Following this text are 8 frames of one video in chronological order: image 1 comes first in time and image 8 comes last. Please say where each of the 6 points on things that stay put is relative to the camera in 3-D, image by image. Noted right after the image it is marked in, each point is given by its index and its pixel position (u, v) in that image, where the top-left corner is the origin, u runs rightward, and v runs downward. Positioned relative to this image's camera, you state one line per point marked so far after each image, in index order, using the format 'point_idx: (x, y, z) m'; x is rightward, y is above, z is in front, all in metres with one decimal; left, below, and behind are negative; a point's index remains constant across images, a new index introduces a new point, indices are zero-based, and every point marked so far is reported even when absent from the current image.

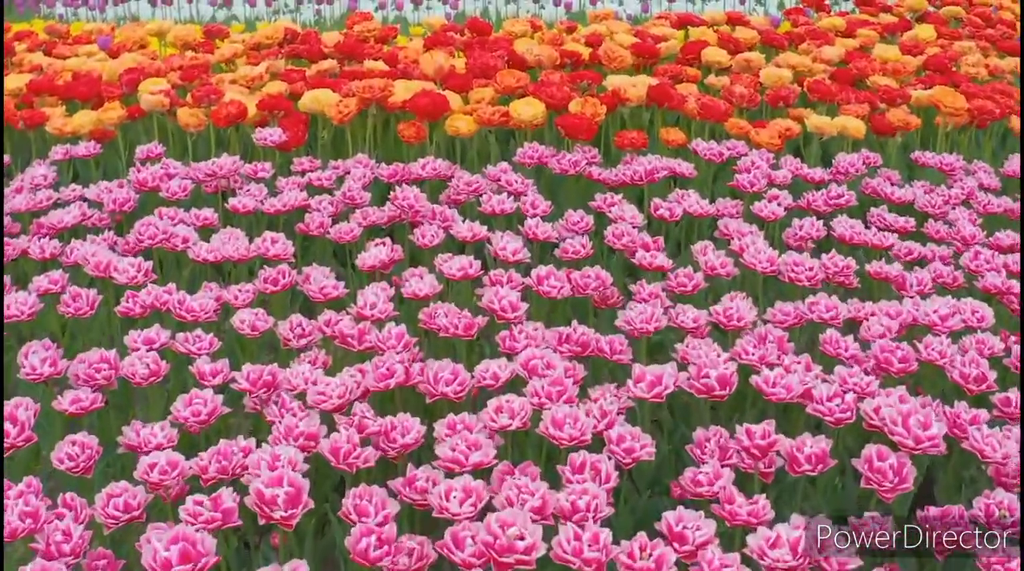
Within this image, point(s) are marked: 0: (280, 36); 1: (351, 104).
0: (-1.1, +1.2, +4.8) m
1: (-0.6, +0.7, +3.5) m
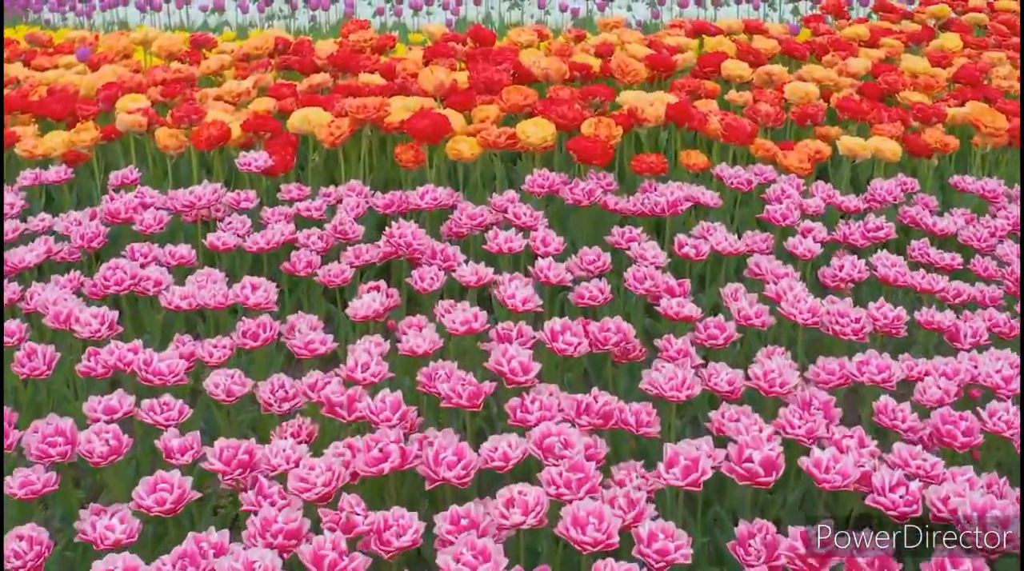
0: (-1.1, +1.1, +4.5) m
1: (-0.6, +0.5, +3.2) m
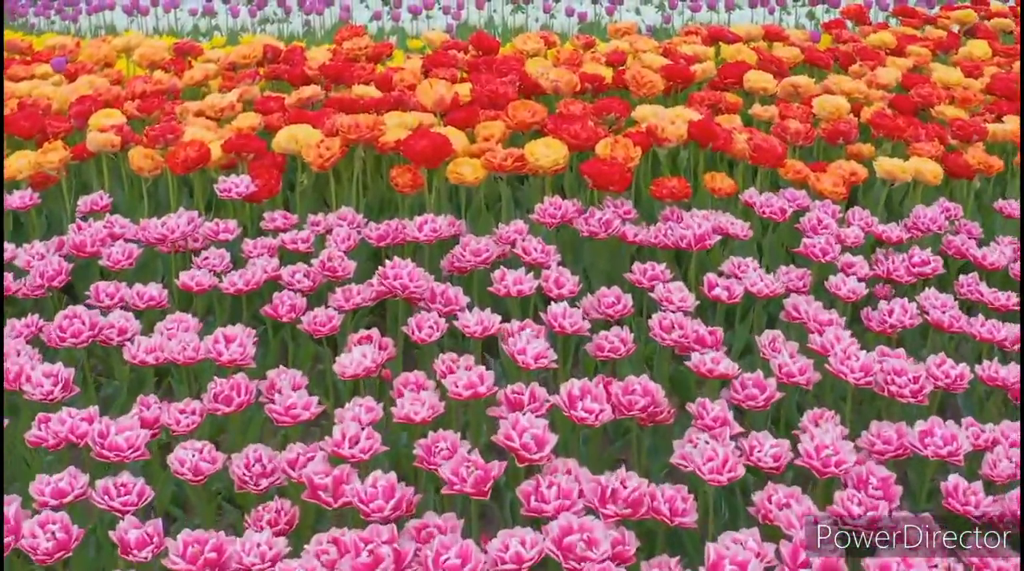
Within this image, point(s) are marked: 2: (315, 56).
0: (-1.1, +1.0, +4.2) m
1: (-0.5, +0.4, +2.9) m
2: (-0.9, +1.0, +4.4) m
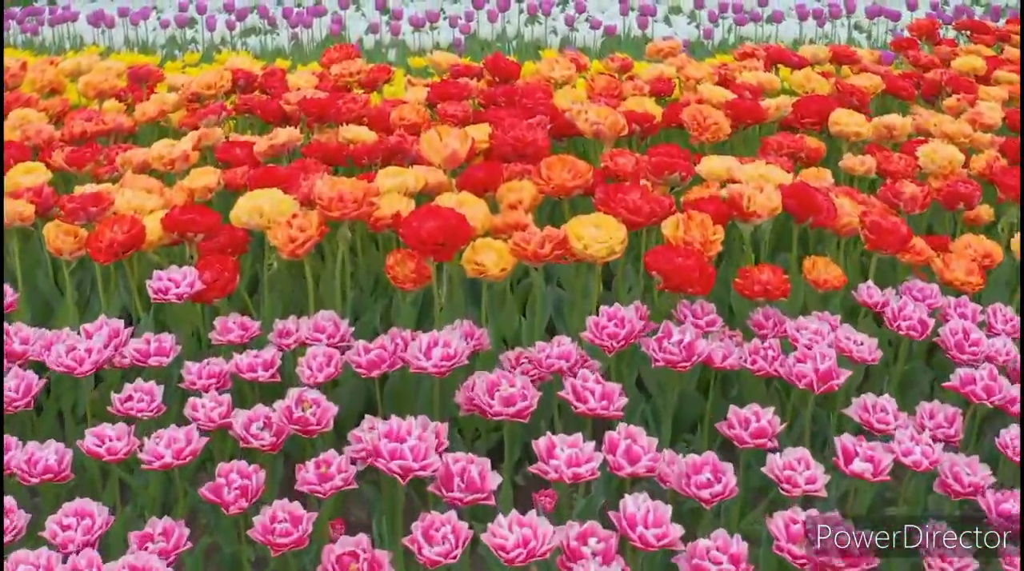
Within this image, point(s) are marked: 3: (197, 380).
0: (-1.0, +0.7, +3.5) m
1: (-0.4, +0.1, +2.2) m
2: (-0.8, +0.8, +3.7) m
3: (-0.6, -0.2, +1.9) m
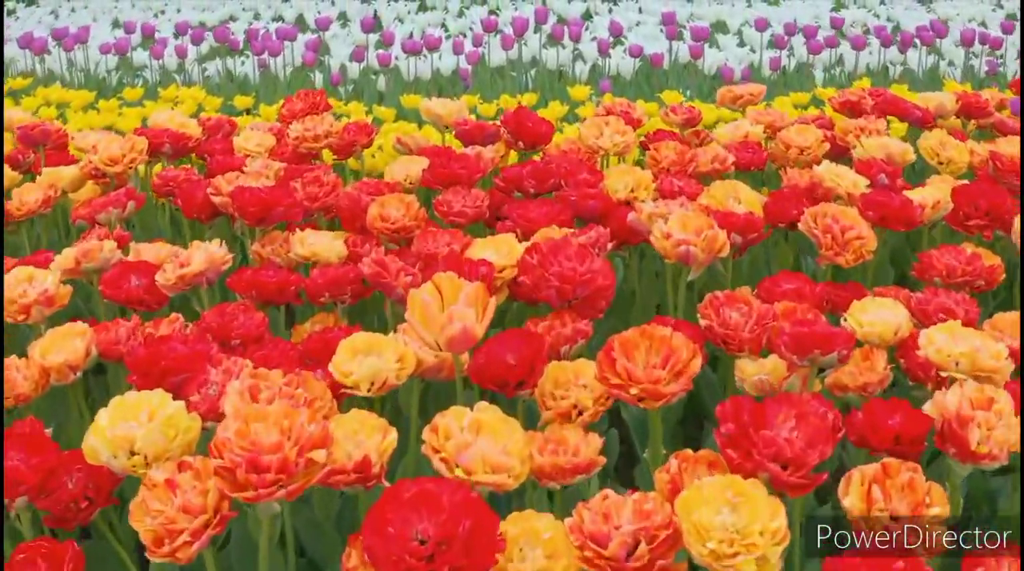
0: (-0.9, +0.3, +2.5) m
1: (-0.4, -0.3, +1.2) m
2: (-0.7, +0.4, +2.7) m
3: (-0.5, -0.6, +0.9) m
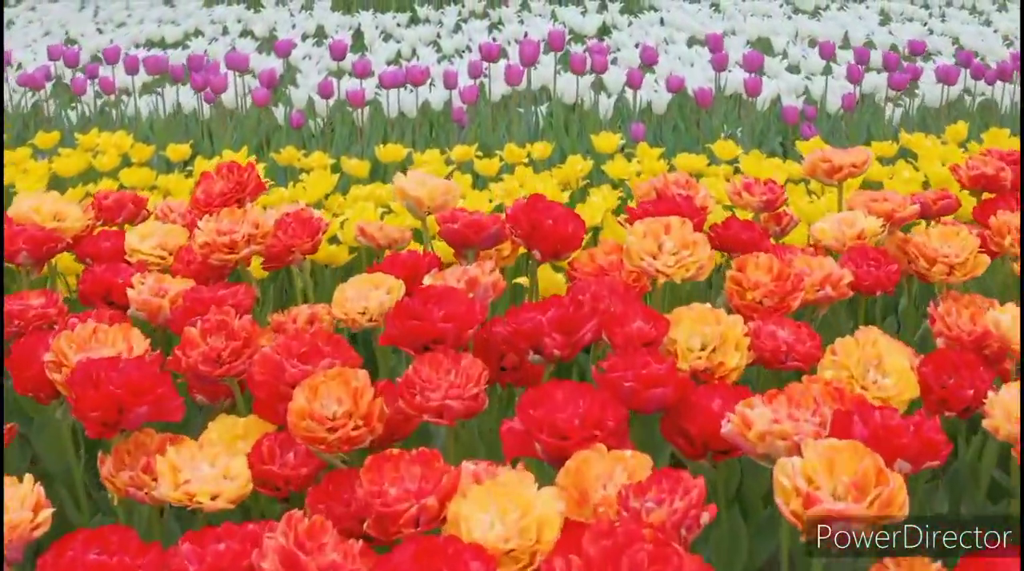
0: (-0.9, 0.0, +1.7) m
1: (-0.4, -0.6, +0.4) m
2: (-0.7, +0.1, +1.9) m
3: (-0.5, -0.9, +0.1) m
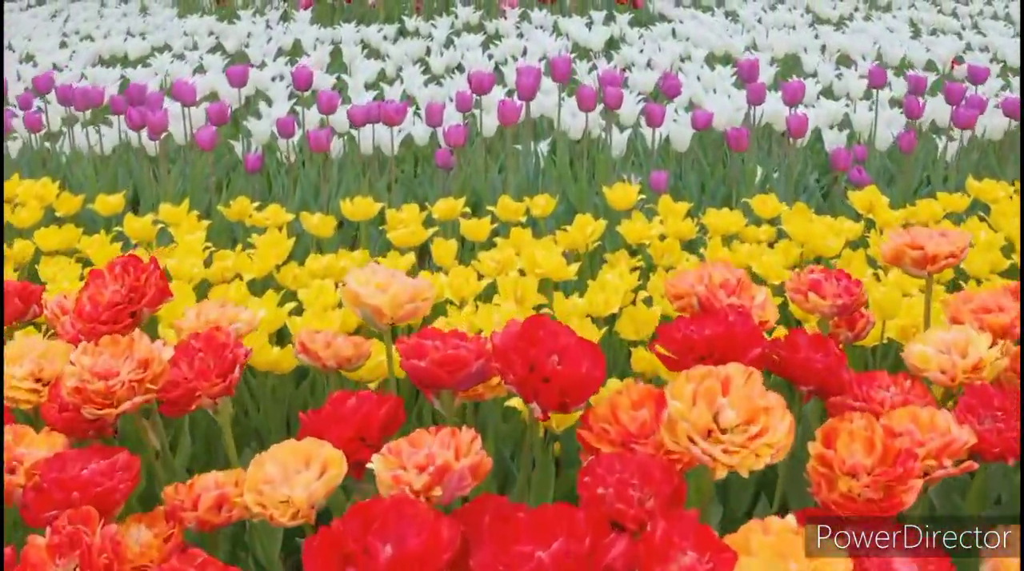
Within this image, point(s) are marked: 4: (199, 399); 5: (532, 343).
0: (-0.9, -0.2, +1.2) m
1: (-0.4, -0.8, -0.1) m
2: (-0.7, -0.1, +1.4) m
3: (-0.5, -1.1, -0.3) m
4: (-0.4, -0.1, +1.3) m
5: (0.0, -0.1, +1.3) m
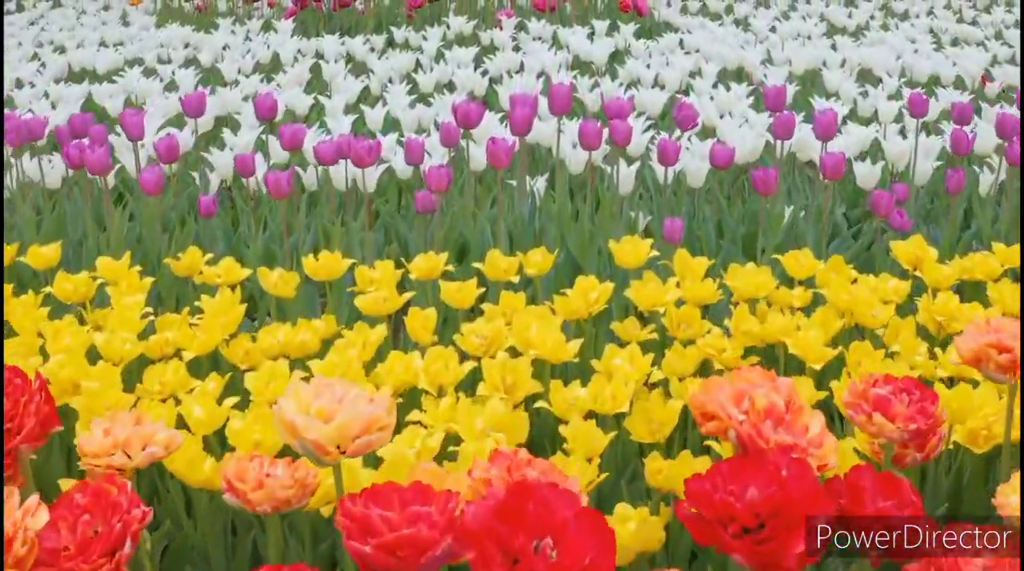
0: (-0.9, -0.3, +0.9) m
1: (-0.4, -0.9, -0.4) m
2: (-0.7, -0.3, +1.1) m
3: (-0.6, -1.3, -0.7) m
4: (-0.4, -0.3, +1.0) m
5: (0.0, -0.2, +0.9) m
